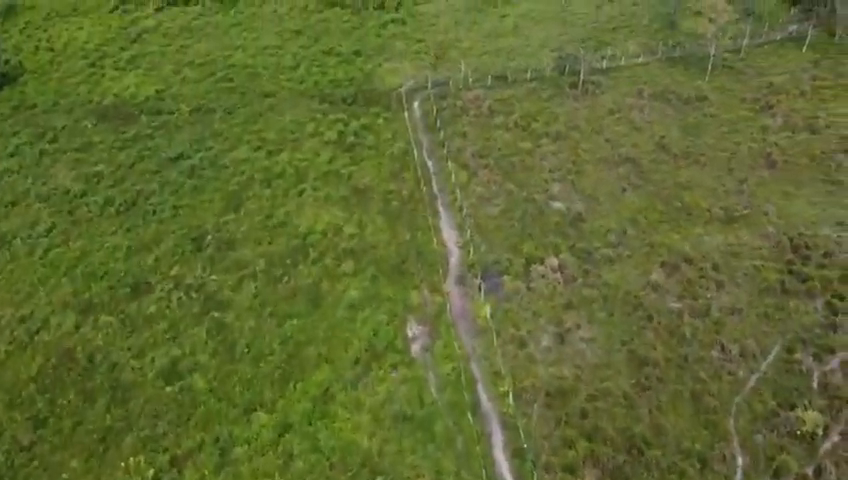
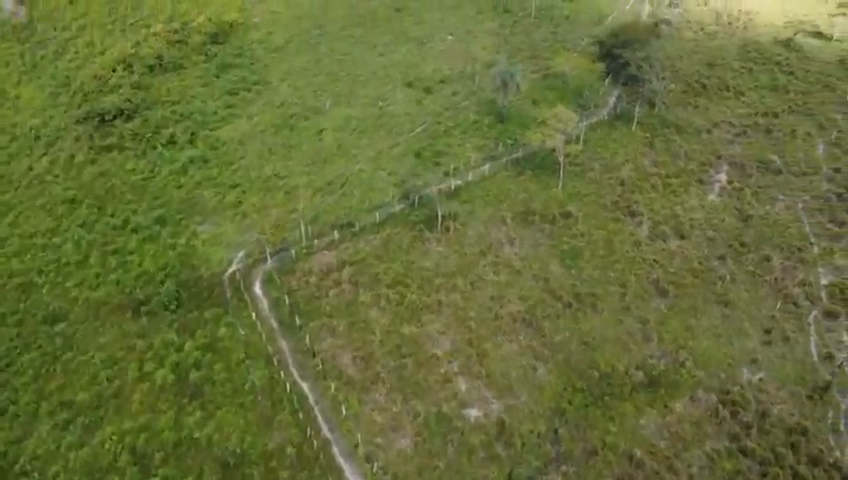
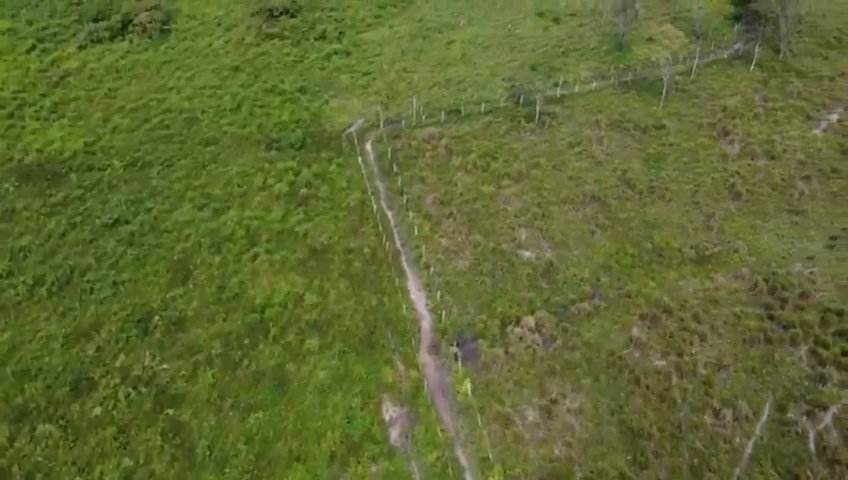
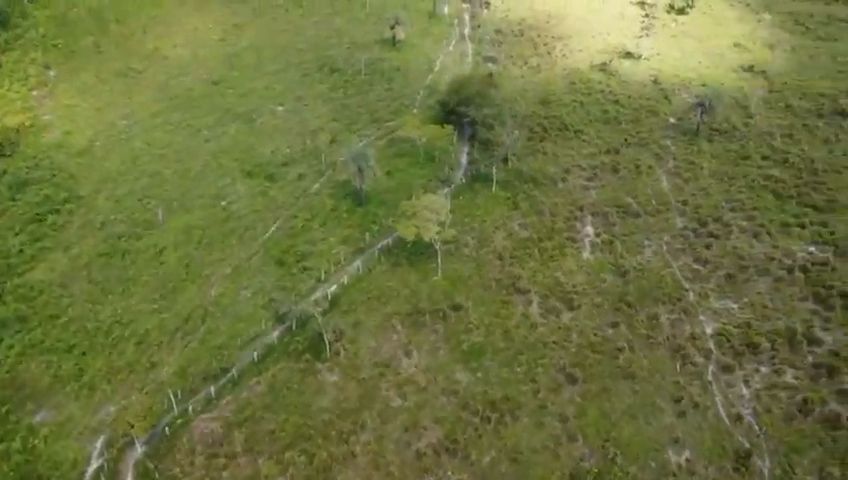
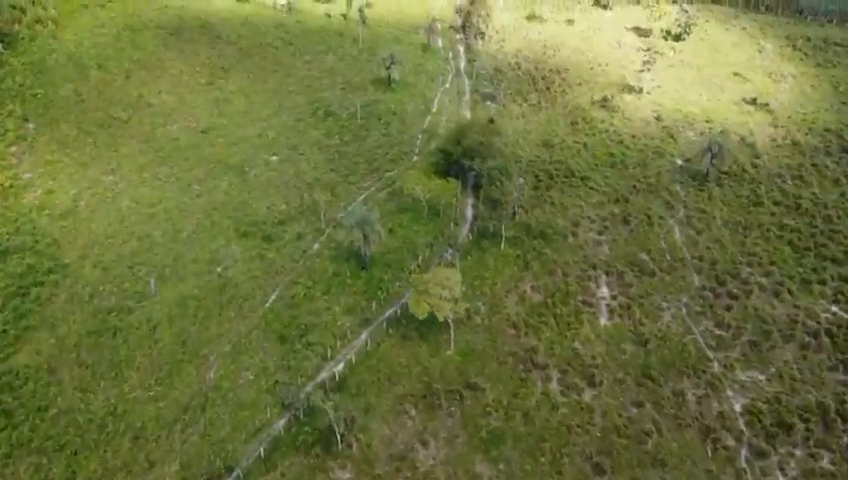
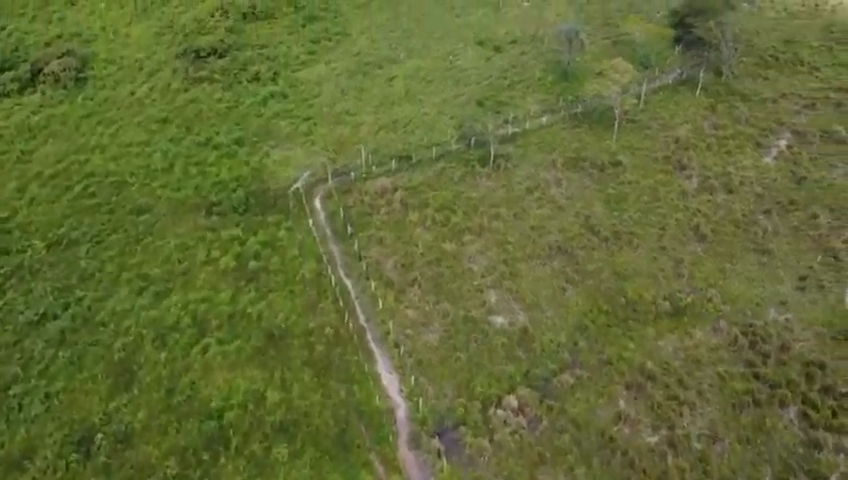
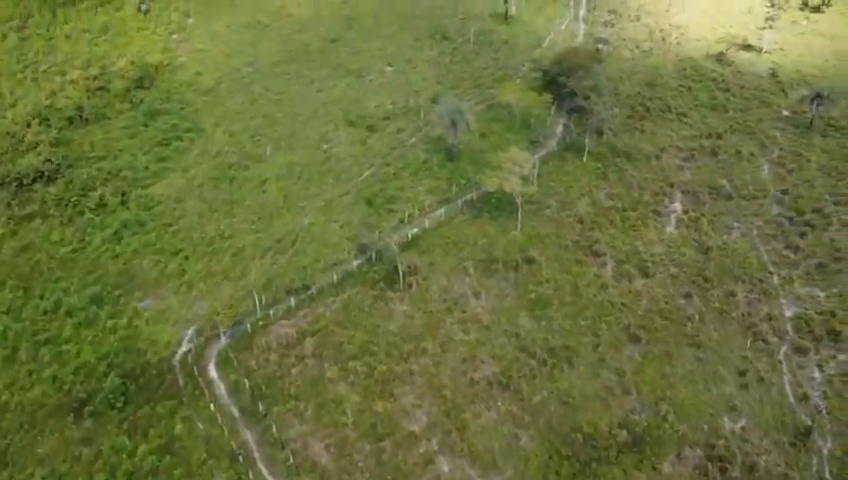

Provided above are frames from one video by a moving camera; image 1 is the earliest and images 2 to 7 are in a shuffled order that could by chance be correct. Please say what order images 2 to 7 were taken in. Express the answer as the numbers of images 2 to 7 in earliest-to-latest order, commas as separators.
3, 6, 2, 7, 4, 5
